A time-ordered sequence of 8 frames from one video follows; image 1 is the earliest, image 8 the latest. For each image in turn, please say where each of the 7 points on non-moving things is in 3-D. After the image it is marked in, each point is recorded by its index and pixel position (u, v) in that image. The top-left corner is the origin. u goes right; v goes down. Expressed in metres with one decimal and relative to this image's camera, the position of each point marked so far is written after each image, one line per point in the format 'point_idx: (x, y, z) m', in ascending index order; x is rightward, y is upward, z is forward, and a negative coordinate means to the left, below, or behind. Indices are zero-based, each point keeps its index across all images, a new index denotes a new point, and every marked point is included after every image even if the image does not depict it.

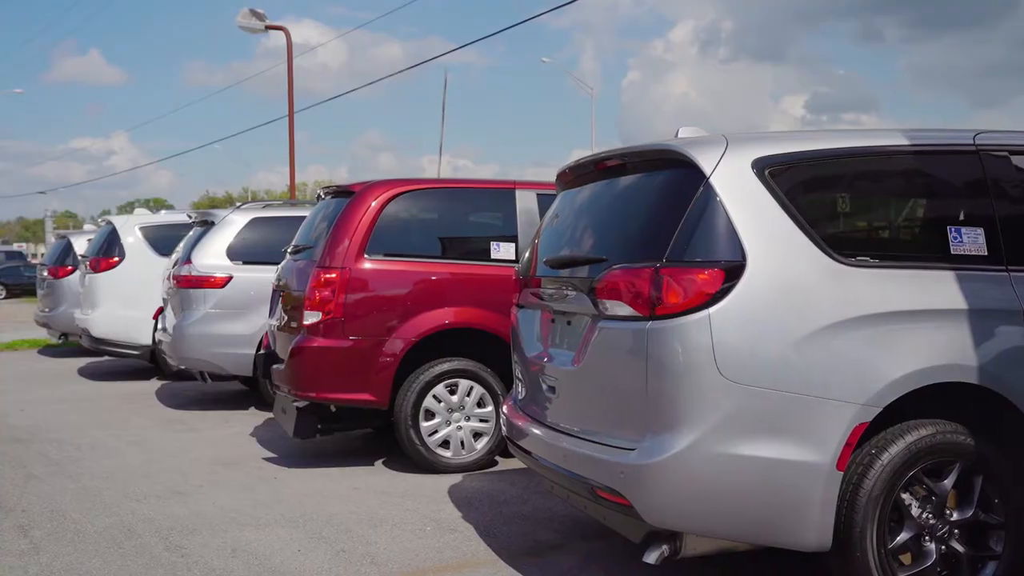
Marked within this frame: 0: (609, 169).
0: (+0.5, +0.6, +4.4) m
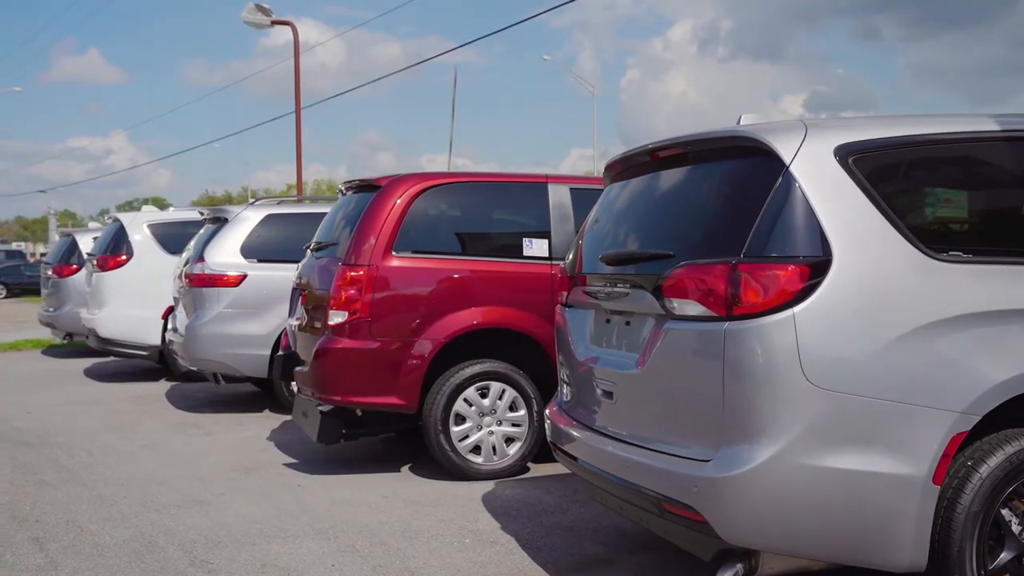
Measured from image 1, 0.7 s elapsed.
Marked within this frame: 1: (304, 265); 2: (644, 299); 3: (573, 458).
0: (+0.7, +0.6, +4.1) m
1: (-1.6, +0.2, +7.1) m
2: (+0.5, 0.0, +3.8) m
3: (+0.3, -0.8, +4.6) m
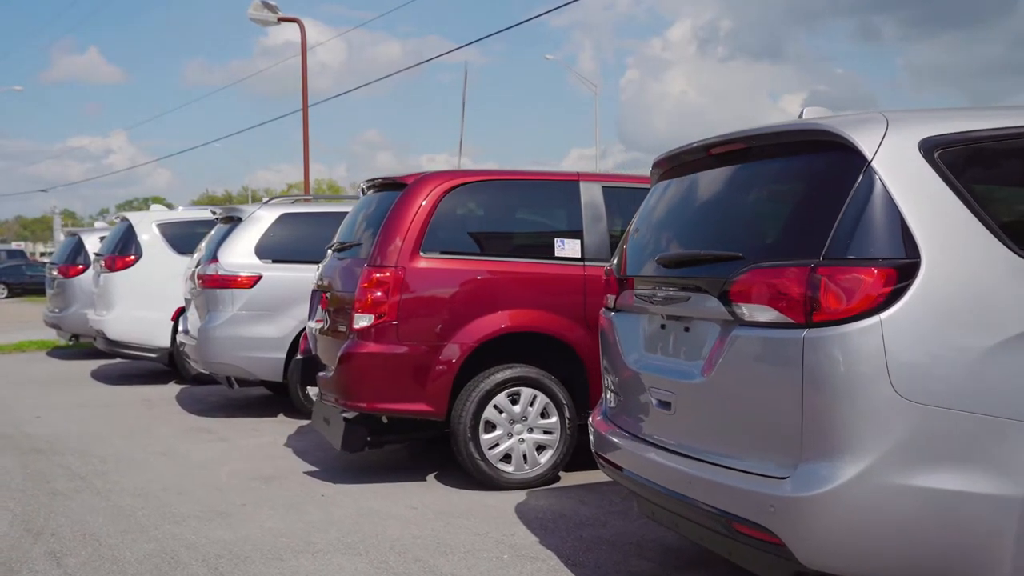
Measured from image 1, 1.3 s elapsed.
0: (+0.9, +0.6, +3.9) m
1: (-1.4, +0.2, +6.8) m
2: (+0.7, -0.1, +3.5) m
3: (+0.5, -0.8, +4.4) m
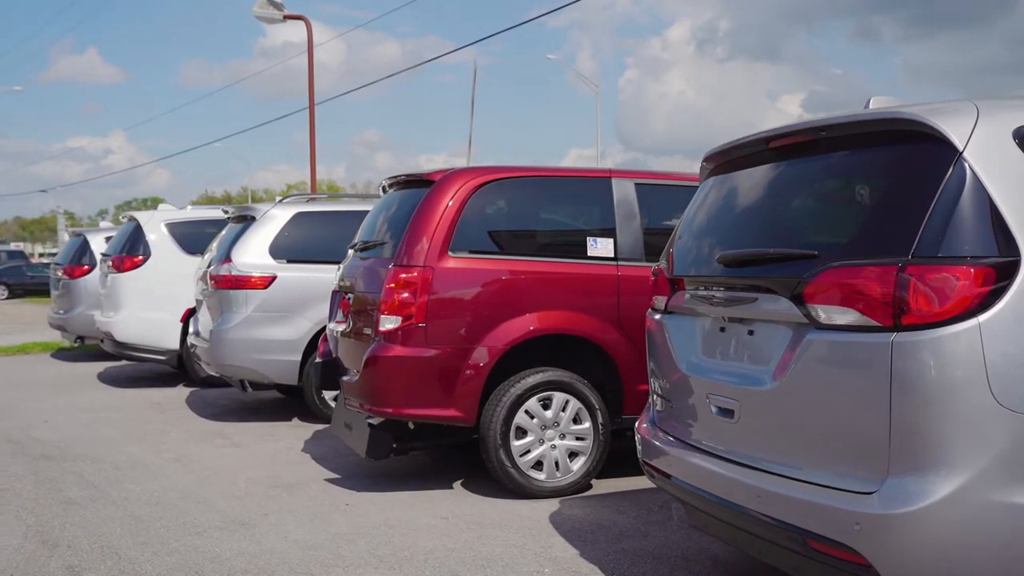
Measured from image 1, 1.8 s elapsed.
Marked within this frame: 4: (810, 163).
0: (+1.1, +0.6, +3.7) m
1: (-1.2, +0.1, +6.6) m
2: (+0.9, -0.1, +3.3) m
3: (+0.7, -0.8, +4.1) m
4: (+1.1, +0.5, +3.6) m
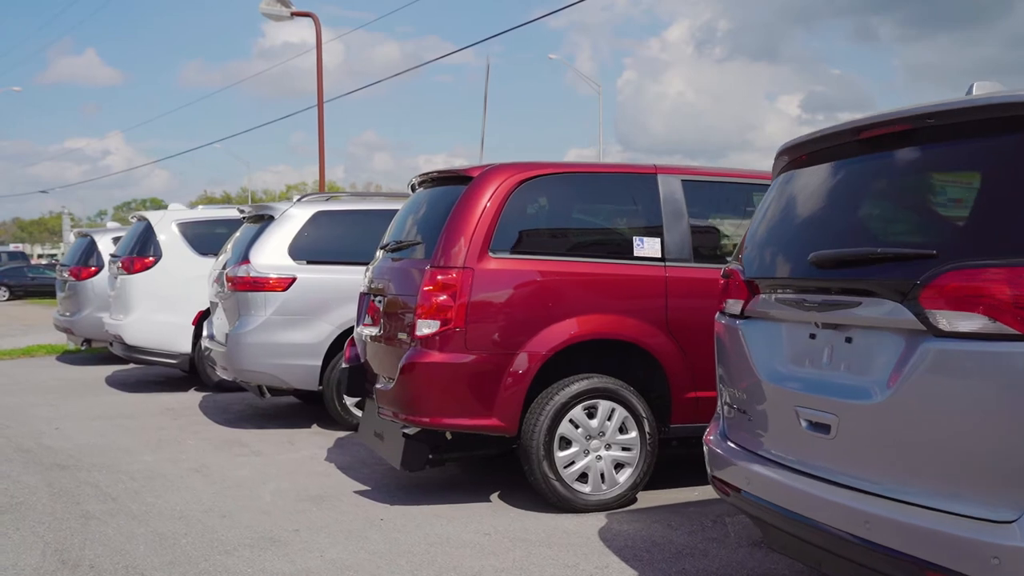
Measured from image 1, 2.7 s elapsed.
0: (+1.3, +0.5, +3.4) m
1: (-0.9, +0.1, +6.3) m
2: (+1.2, -0.1, +3.0) m
3: (+0.9, -0.8, +3.8) m
4: (+1.4, +0.5, +3.3) m
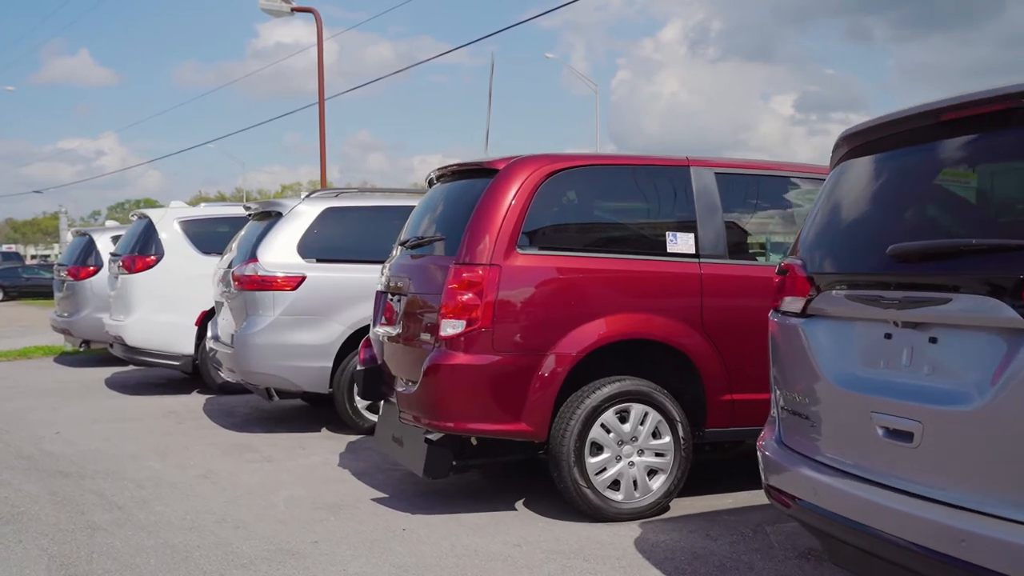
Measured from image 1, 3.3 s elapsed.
0: (+1.5, +0.6, +3.1) m
1: (-0.8, +0.1, +6.0) m
2: (+1.4, -0.1, +2.7) m
3: (+1.1, -0.8, +3.6) m
4: (+1.5, +0.5, +3.0) m
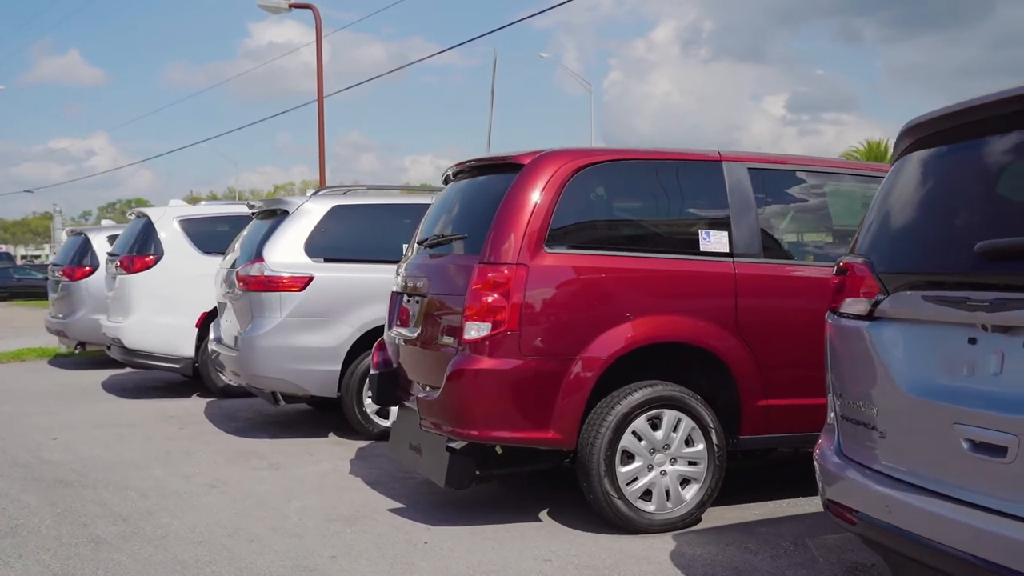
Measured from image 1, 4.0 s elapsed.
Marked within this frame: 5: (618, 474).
0: (+1.7, +0.6, +2.9) m
1: (-0.6, +0.1, +5.8) m
2: (+1.5, -0.1, +2.5) m
3: (+1.2, -0.8, +3.3) m
4: (+1.7, +0.5, +2.8) m
5: (+0.6, -1.0, +4.9) m
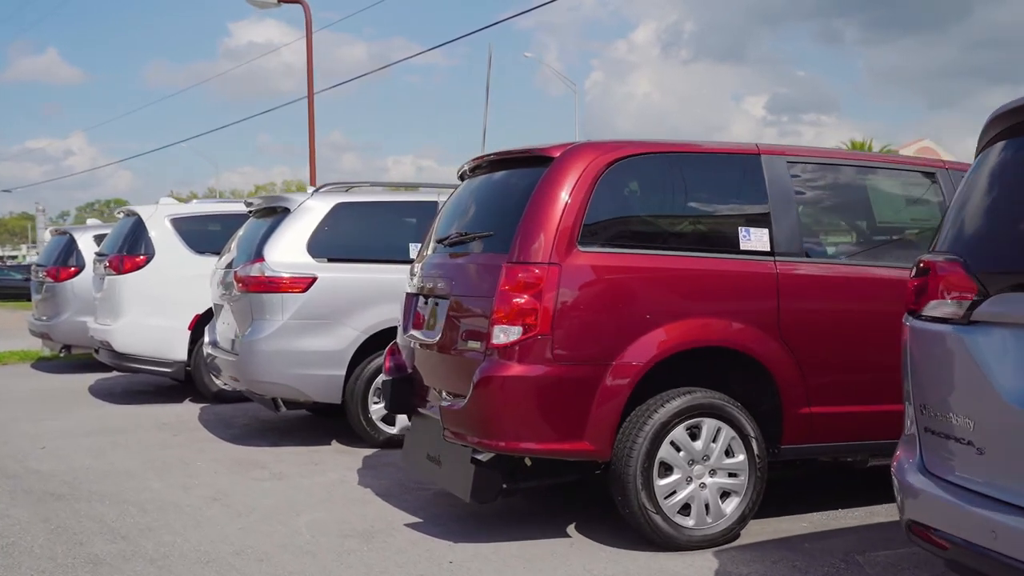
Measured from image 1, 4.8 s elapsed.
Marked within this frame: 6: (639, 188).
0: (+1.8, +0.5, +2.6) m
1: (-0.5, +0.1, +5.5) m
2: (+1.7, -0.1, +2.2) m
3: (+1.4, -0.8, +3.0) m
4: (+1.9, +0.5, +2.5) m
5: (+0.7, -1.0, +4.6) m
6: (+0.6, +0.5, +5.0) m
